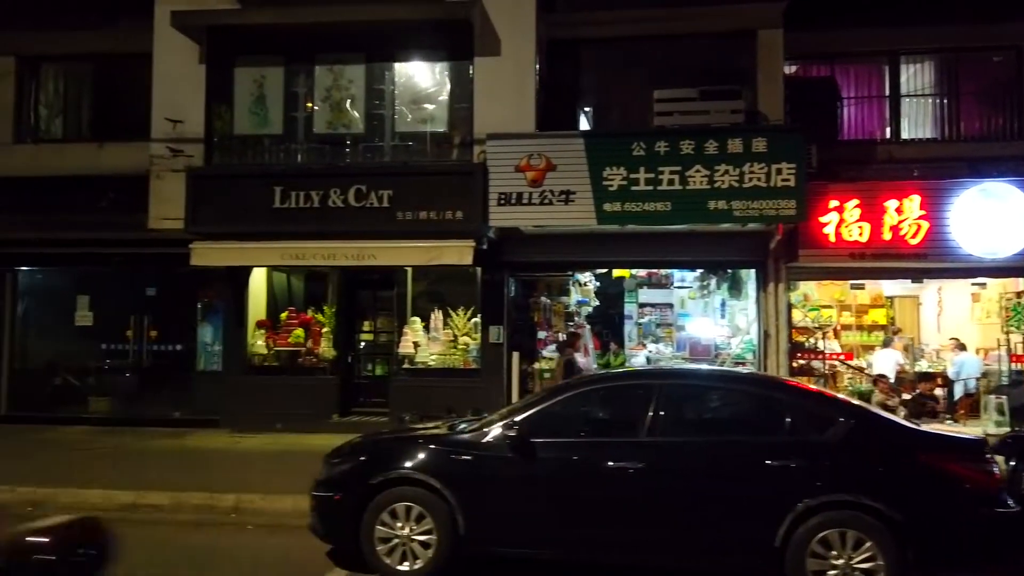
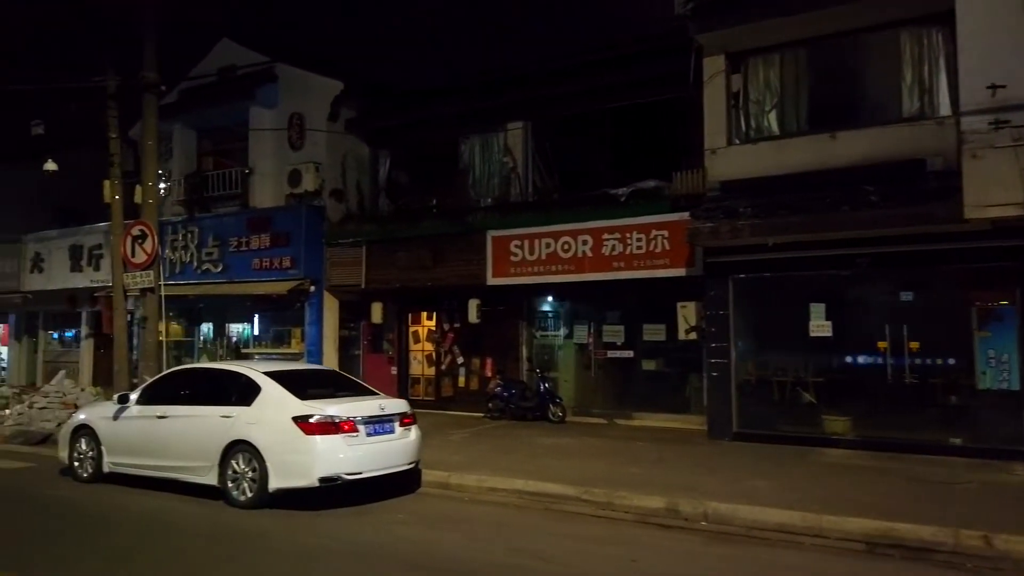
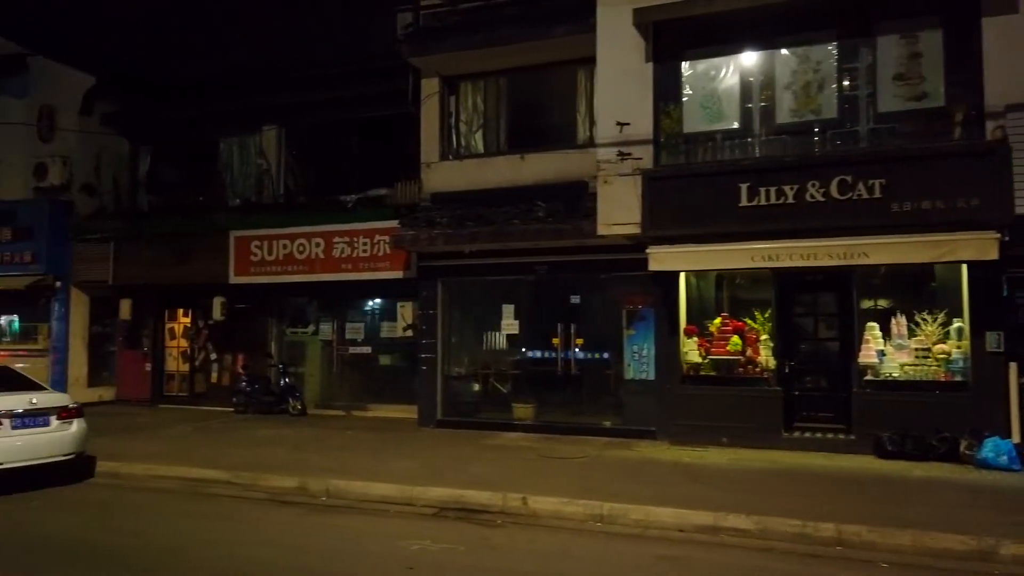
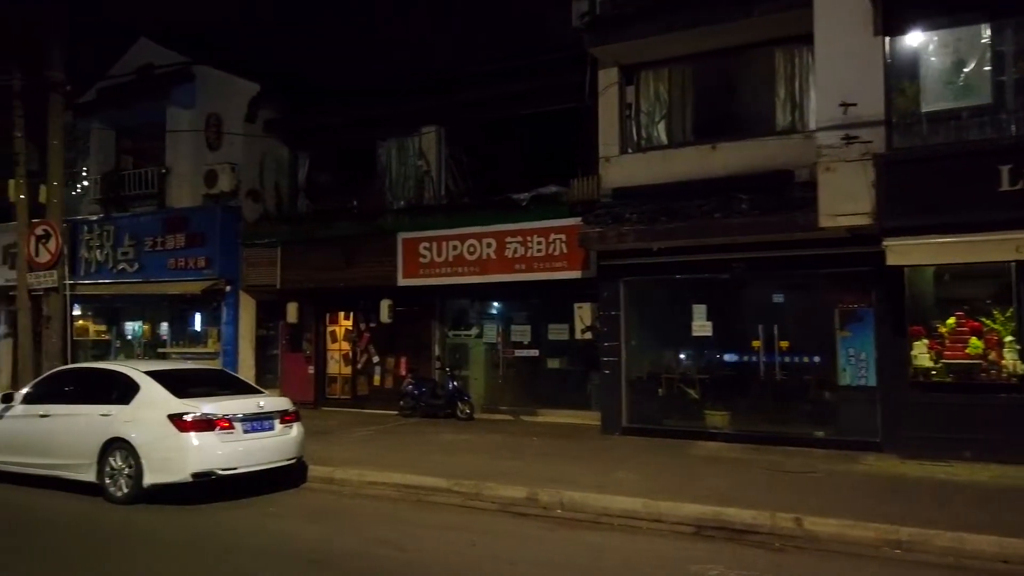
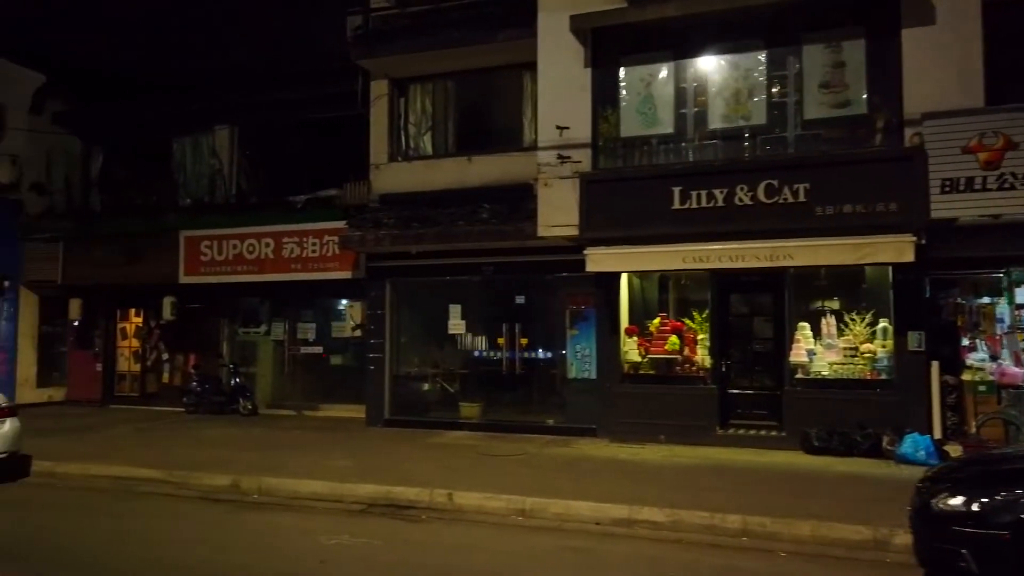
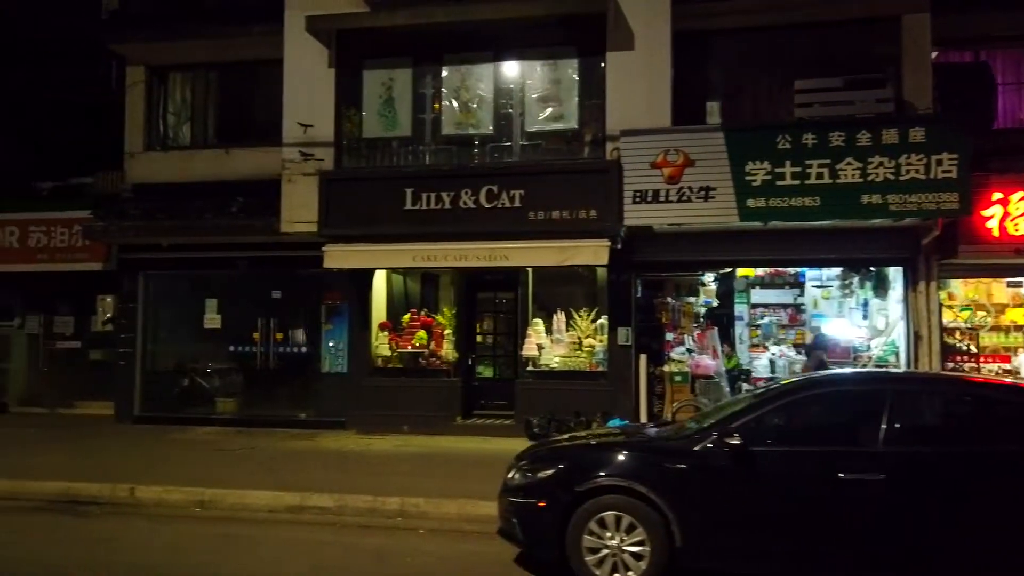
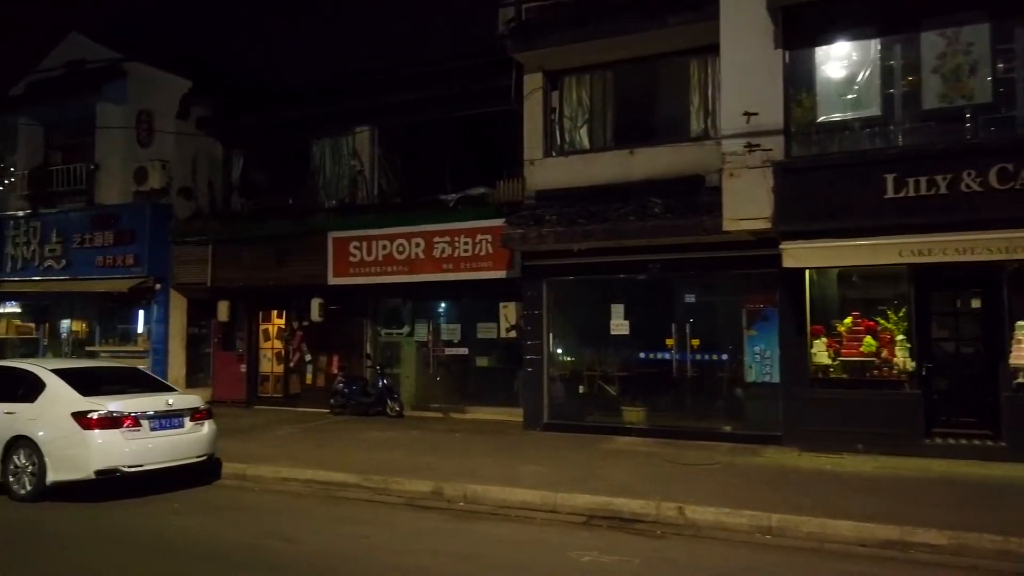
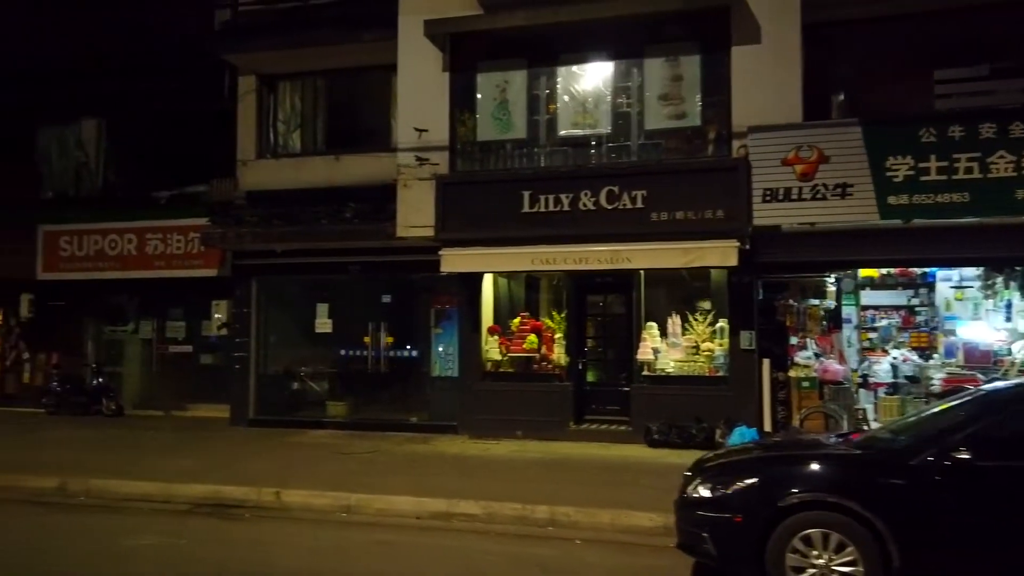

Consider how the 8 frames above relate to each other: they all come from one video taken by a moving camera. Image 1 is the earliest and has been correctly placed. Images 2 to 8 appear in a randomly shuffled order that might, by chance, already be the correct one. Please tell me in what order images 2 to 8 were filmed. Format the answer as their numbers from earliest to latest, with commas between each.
6, 8, 5, 3, 7, 4, 2
